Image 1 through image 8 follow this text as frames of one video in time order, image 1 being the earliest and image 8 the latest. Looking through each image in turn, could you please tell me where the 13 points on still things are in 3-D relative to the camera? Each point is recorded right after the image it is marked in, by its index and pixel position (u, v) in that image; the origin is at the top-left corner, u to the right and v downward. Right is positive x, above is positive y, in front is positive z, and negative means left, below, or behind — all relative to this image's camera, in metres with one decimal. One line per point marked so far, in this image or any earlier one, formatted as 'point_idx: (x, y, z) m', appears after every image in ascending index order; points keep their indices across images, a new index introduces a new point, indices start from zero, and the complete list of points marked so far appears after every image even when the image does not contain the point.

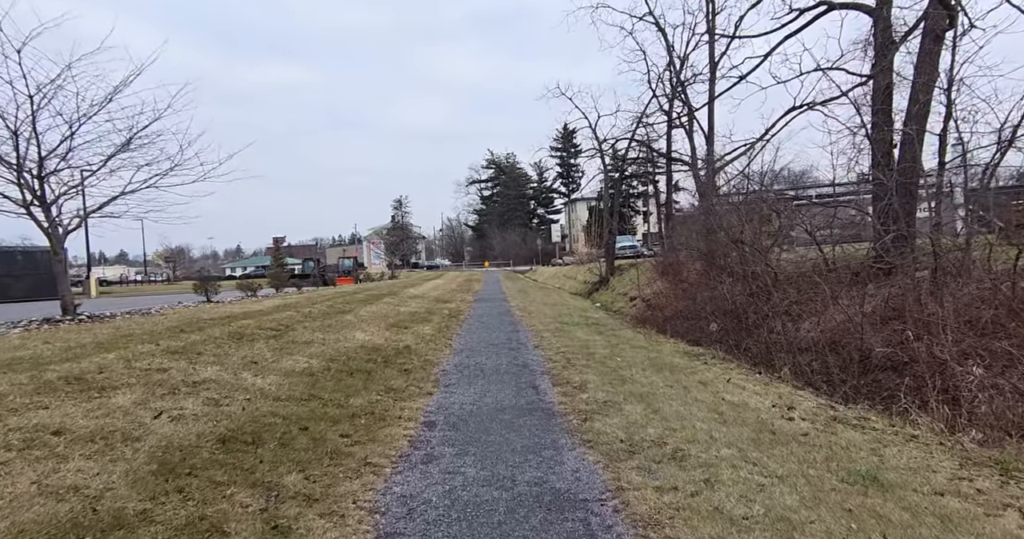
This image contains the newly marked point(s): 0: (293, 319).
0: (-4.5, -1.0, +12.8) m
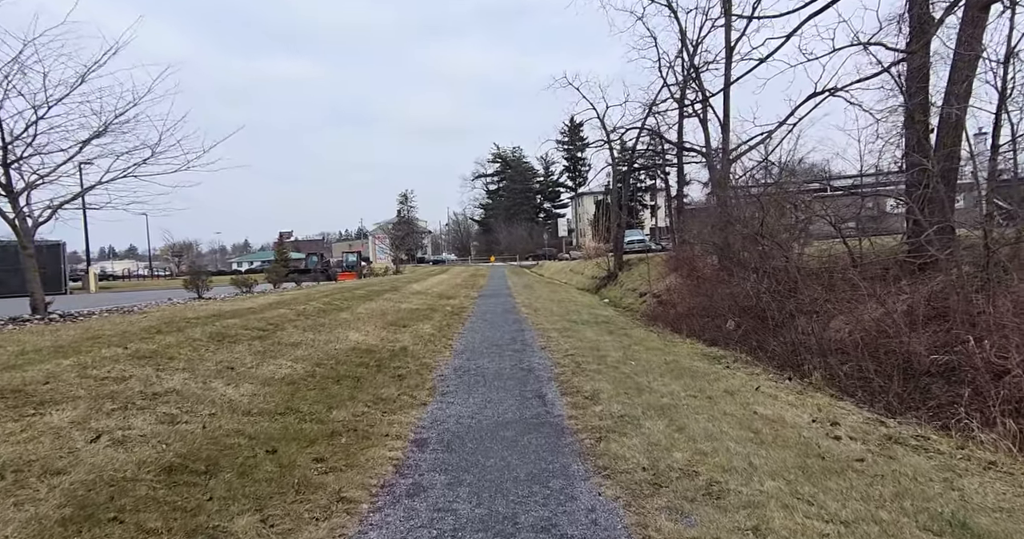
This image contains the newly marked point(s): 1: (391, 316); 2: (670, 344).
0: (-4.4, -0.9, +12.1) m
1: (-2.9, -1.1, +15.2) m
2: (+2.8, -1.3, +11.1) m
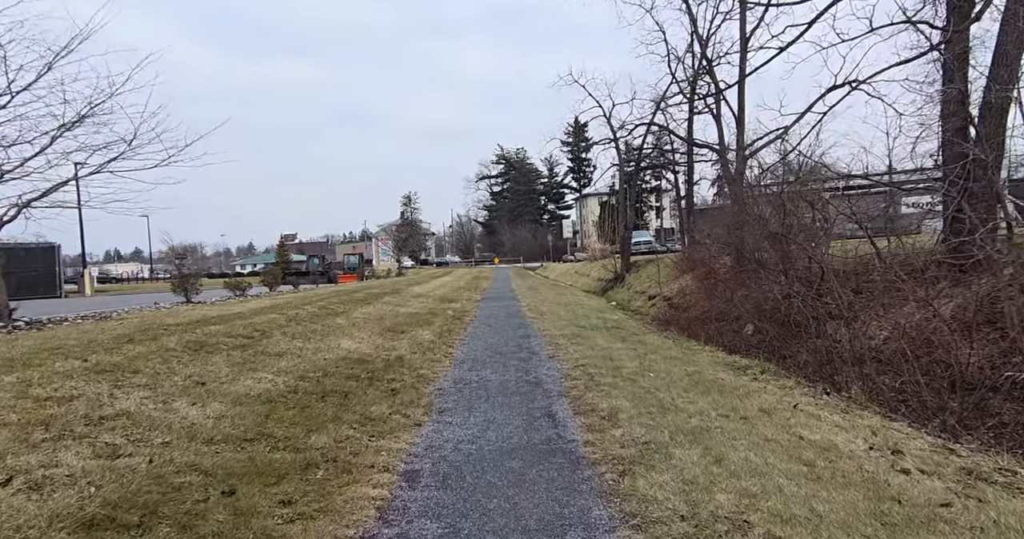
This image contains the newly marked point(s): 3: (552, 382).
0: (-4.3, -1.0, +11.3) m
1: (-2.8, -1.2, +14.4) m
2: (+2.9, -1.4, +10.3) m
3: (+0.5, -1.4, +7.6) m
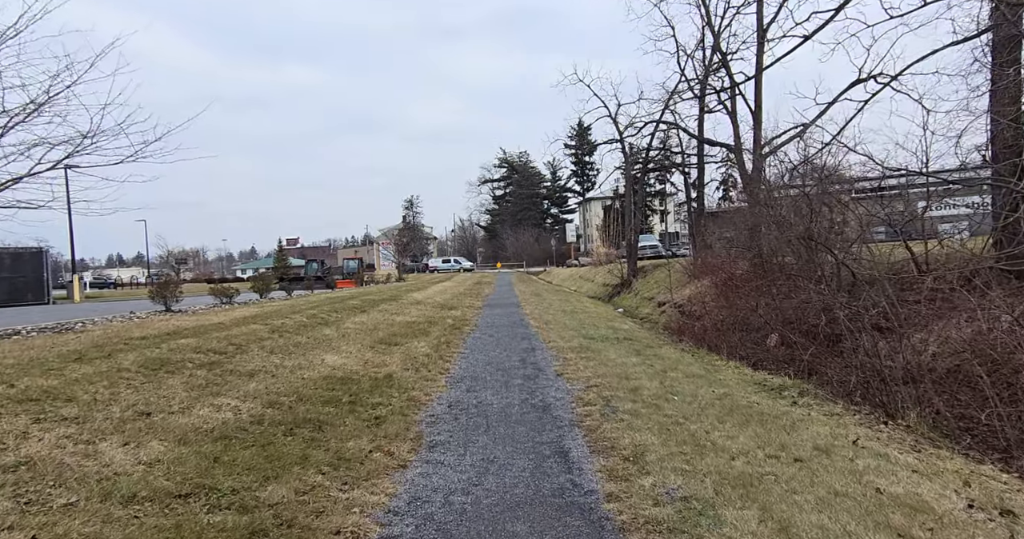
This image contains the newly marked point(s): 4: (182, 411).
0: (-4.3, -1.1, +10.3) m
1: (-2.8, -1.3, +13.4) m
2: (+3.0, -1.5, +9.2) m
3: (+0.5, -1.5, +6.6) m
4: (-2.9, -1.2, +5.5) m
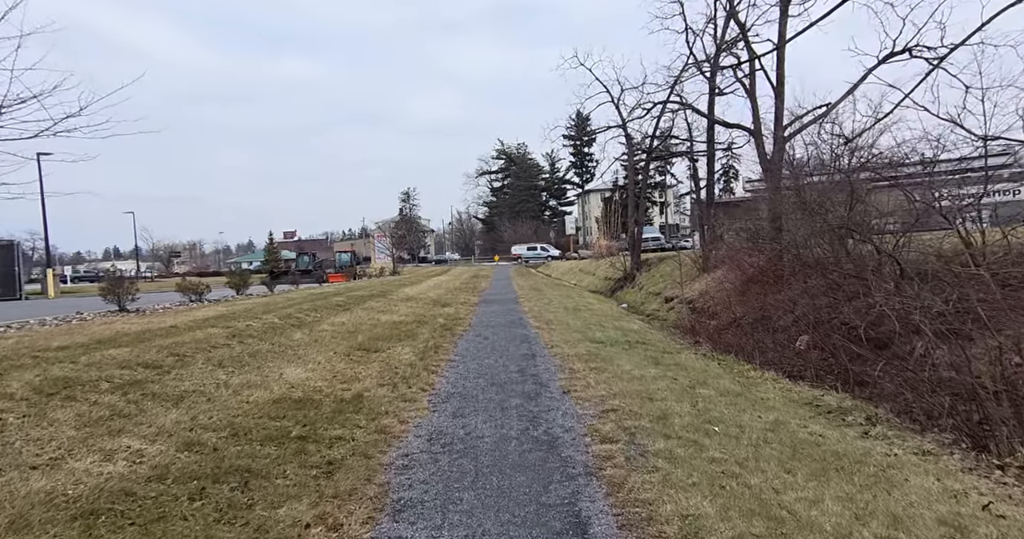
0: (-4.3, -1.0, +8.7) m
1: (-2.8, -1.2, +11.8) m
2: (+2.9, -1.4, +7.7) m
3: (+0.5, -1.4, +5.1) m
4: (-2.9, -1.2, +4.0) m
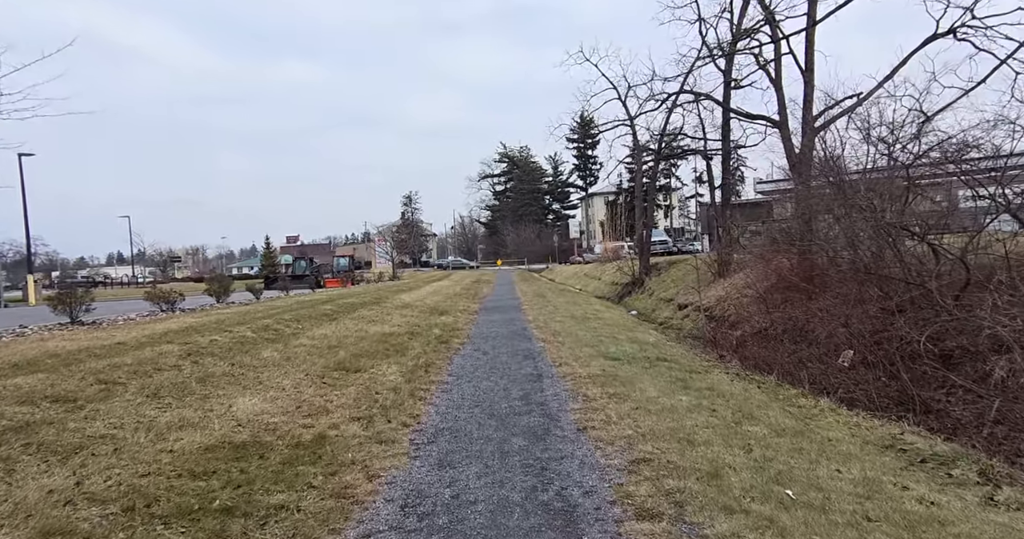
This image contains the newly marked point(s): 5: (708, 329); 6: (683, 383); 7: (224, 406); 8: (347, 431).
0: (-4.3, -1.1, +7.4) m
1: (-2.8, -1.3, +10.4) m
2: (+2.9, -1.5, +6.3) m
3: (+0.5, -1.5, +3.7) m
4: (-2.9, -1.3, +2.6) m
5: (+5.0, -1.5, +15.8) m
6: (+2.1, -1.4, +7.7) m
7: (-2.8, -1.3, +6.1) m
8: (-1.6, -1.5, +5.8) m
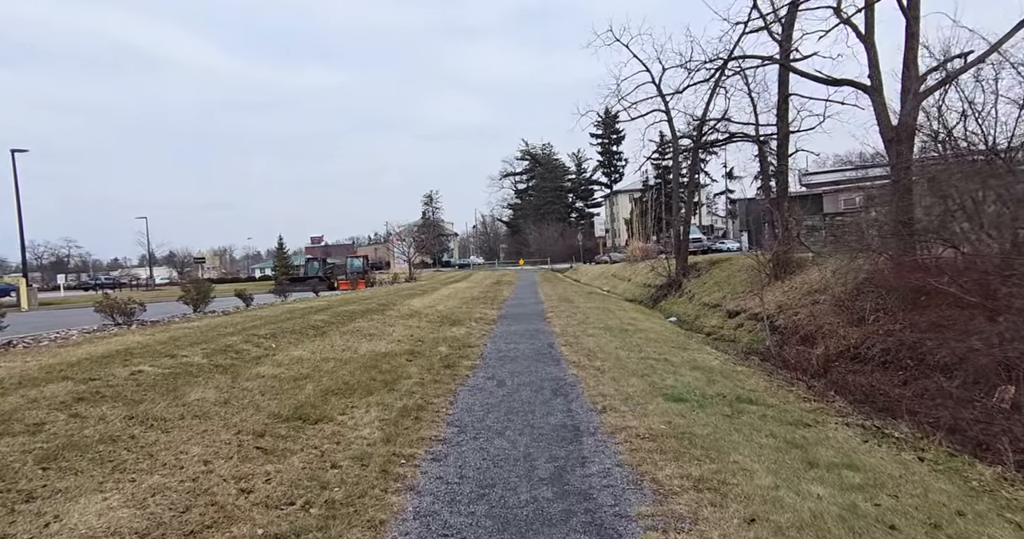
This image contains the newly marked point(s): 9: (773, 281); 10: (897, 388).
0: (-4.1, -1.2, +4.9) m
1: (-2.5, -1.4, +7.9) m
2: (+3.1, -1.5, +3.5) m
3: (+0.6, -1.6, +1.0) m
4: (-2.9, -1.4, 0.0) m
5: (+5.5, -1.5, +12.9) m
6: (+2.3, -1.5, +5.0) m
7: (-2.7, -1.4, +3.6) m
8: (-1.4, -1.6, +3.2) m
9: (+7.5, -0.3, +17.9) m
10: (+5.6, -1.7, +9.1) m
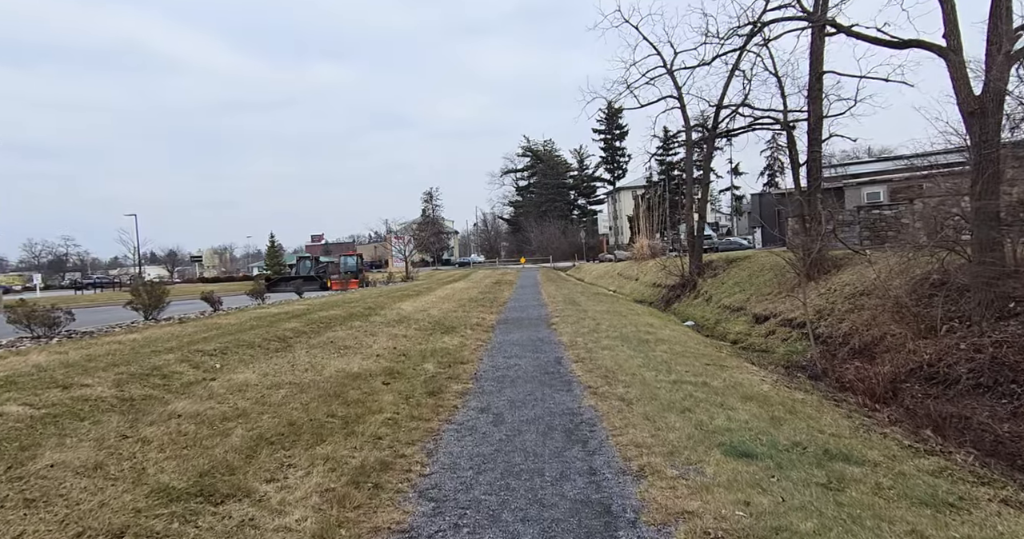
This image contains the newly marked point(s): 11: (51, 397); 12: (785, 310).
0: (-4.1, -1.3, +2.9) m
1: (-2.5, -1.5, +5.9) m
2: (+3.1, -1.6, +1.5) m
3: (+0.6, -1.6, -1.0) m
4: (-2.9, -1.4, -2.0) m
5: (+5.5, -1.5, +10.9) m
6: (+2.3, -1.5, +3.0) m
7: (-2.7, -1.5, +1.5) m
8: (-1.4, -1.6, +1.2) m
9: (+7.6, -0.3, +15.9) m
10: (+5.7, -1.8, +7.1) m
11: (-4.5, -1.2, +6.2) m
12: (+6.6, -1.0, +15.1) m
